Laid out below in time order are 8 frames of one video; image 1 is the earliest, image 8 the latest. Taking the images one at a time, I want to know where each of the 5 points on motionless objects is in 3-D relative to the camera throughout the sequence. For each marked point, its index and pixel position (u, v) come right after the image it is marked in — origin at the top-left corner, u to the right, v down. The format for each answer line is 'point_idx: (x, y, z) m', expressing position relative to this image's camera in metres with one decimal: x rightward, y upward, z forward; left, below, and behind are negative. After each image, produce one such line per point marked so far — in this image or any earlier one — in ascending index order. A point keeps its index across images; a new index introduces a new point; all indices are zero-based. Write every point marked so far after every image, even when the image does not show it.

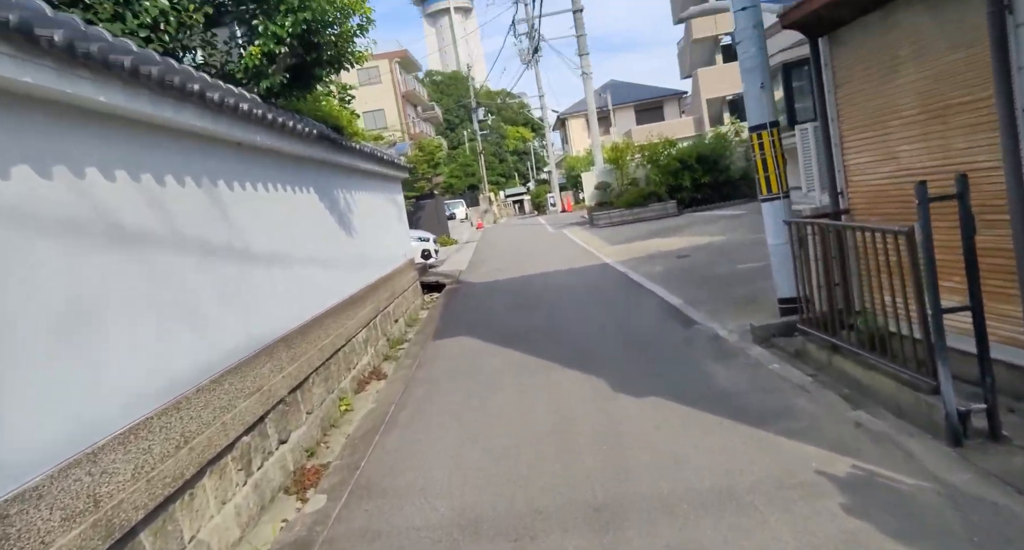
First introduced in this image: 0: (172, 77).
0: (-1.9, +1.1, +4.0) m
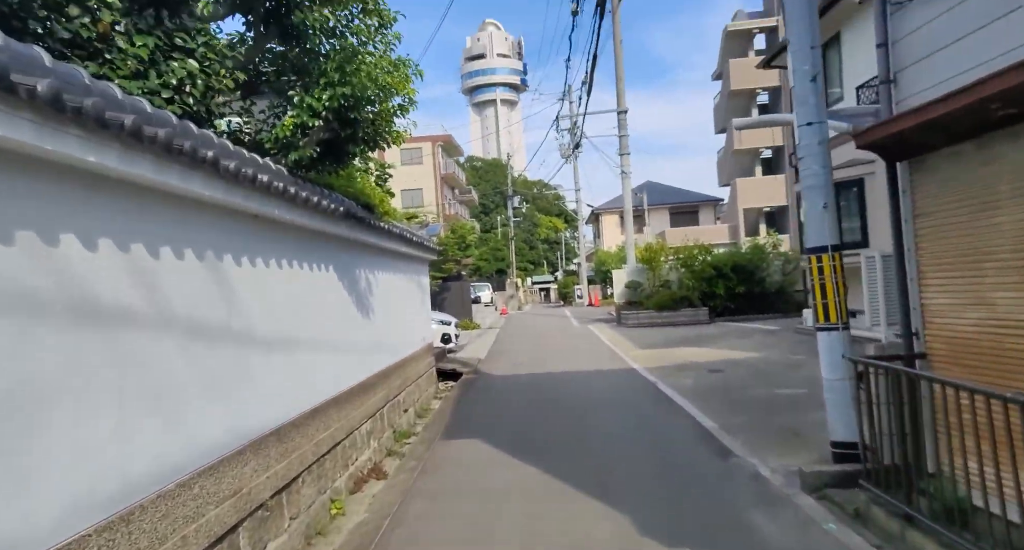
0: (-1.7, +0.7, +3.6) m
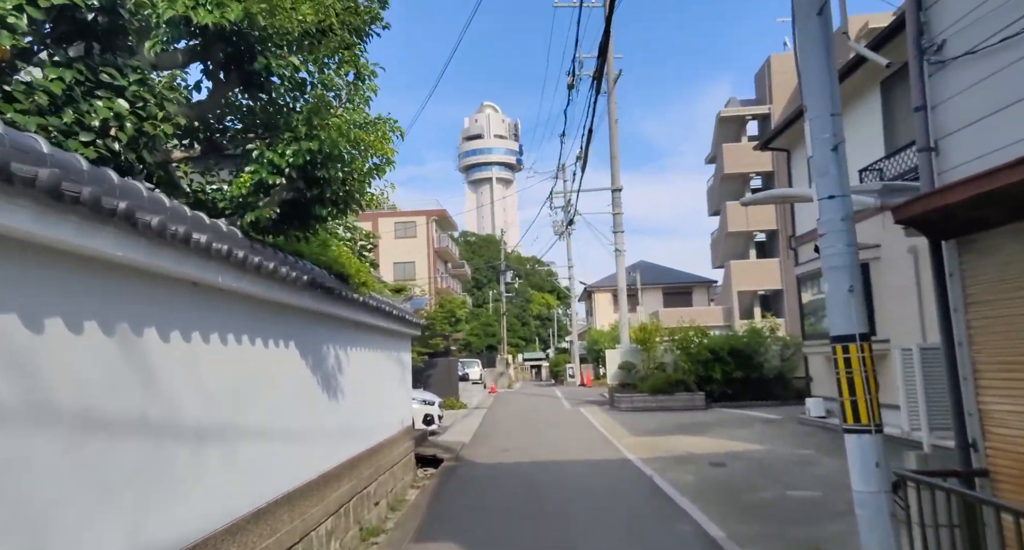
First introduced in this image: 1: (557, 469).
0: (-1.8, +0.4, +2.9) m
1: (+0.8, -3.5, +12.7) m
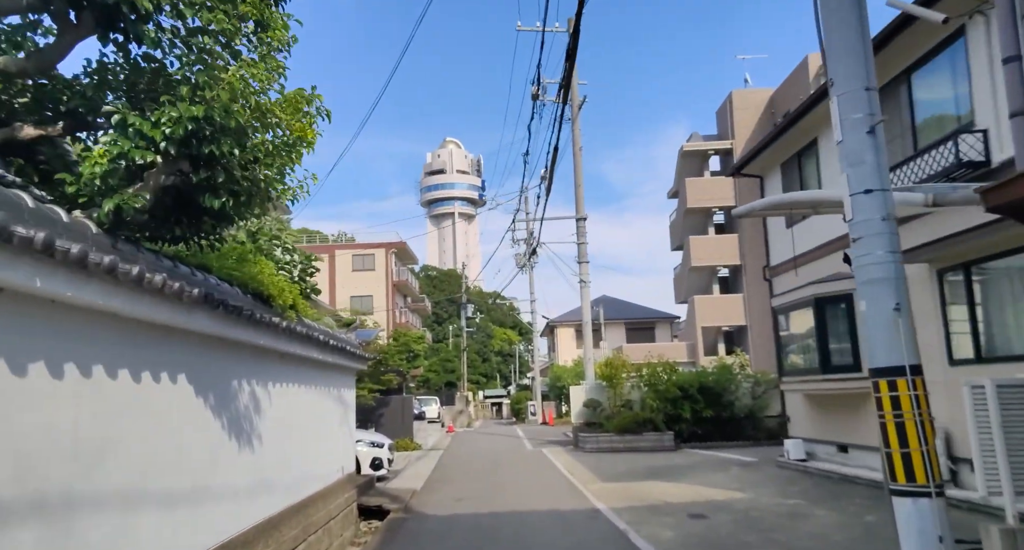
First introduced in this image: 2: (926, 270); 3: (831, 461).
0: (-1.9, +0.4, +1.6) m
1: (+0.1, -3.9, +11.2) m
2: (+6.3, +0.1, +10.7) m
3: (+6.4, -3.7, +14.0) m
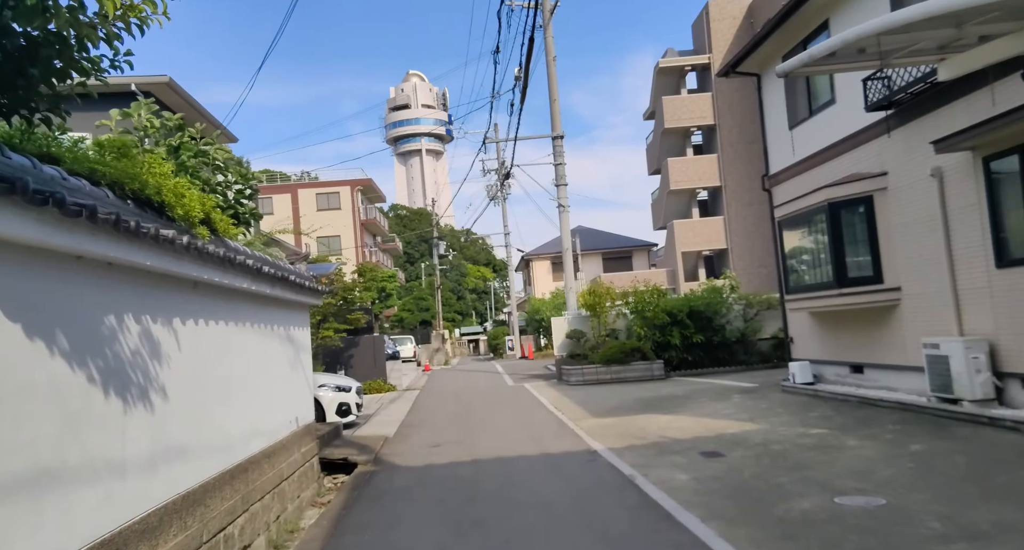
0: (-1.9, +0.7, -0.3) m
1: (-0.1, -2.7, +9.8) m
2: (+6.0, +1.5, +9.2) m
3: (+6.0, -2.0, +12.8) m
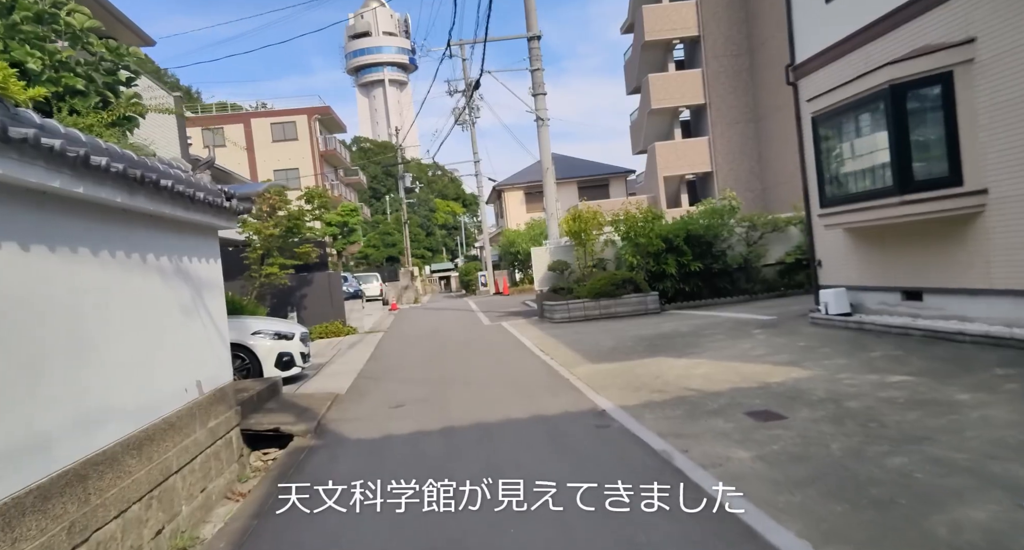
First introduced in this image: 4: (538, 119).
0: (-1.7, +0.7, -3.0) m
1: (-0.3, -1.7, +7.4) m
2: (+5.7, +2.6, +6.7) m
3: (+5.7, -0.6, +10.6) m
4: (+0.7, +4.3, +19.7) m
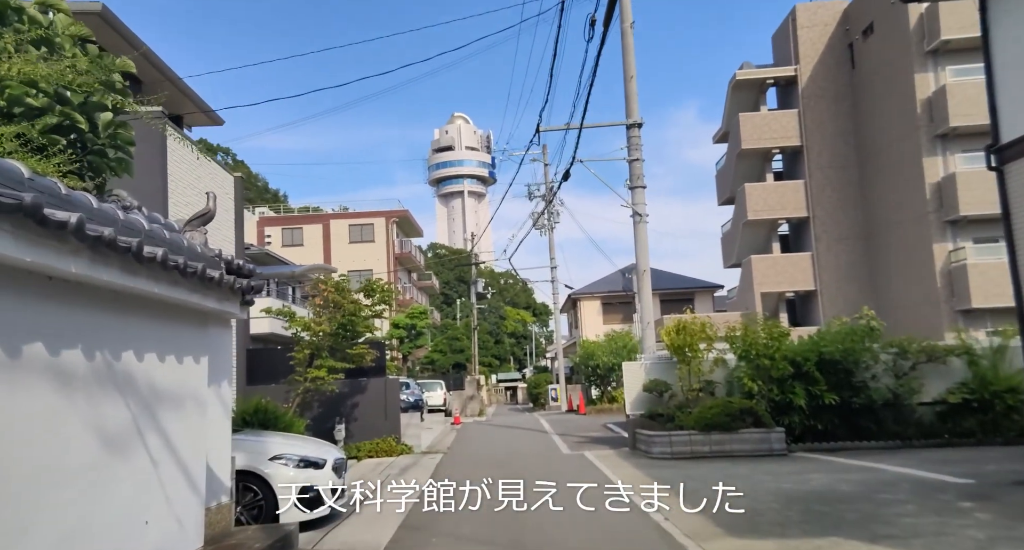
0: (-1.7, +1.6, -5.5) m
1: (+0.5, -2.6, +4.3) m
2: (+6.7, +1.5, +3.6) m
3: (+6.8, -2.2, +6.9) m
4: (+3.0, +1.4, +17.1) m
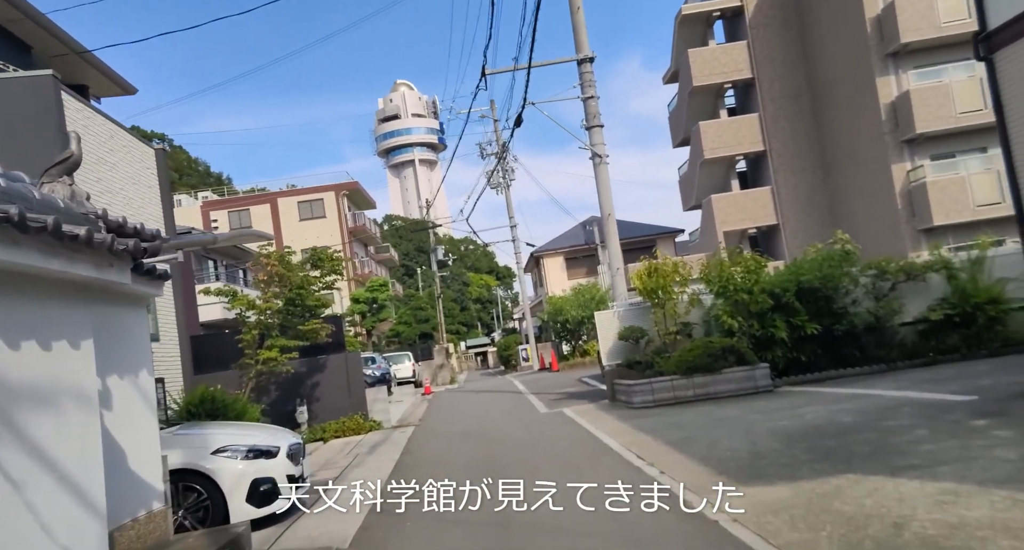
0: (-1.5, +1.3, -6.6) m
1: (+0.5, -2.1, +3.4) m
2: (+6.3, +2.5, +2.8) m
3: (+6.6, -1.0, +6.4) m
4: (+1.9, +2.7, +16.1) m
